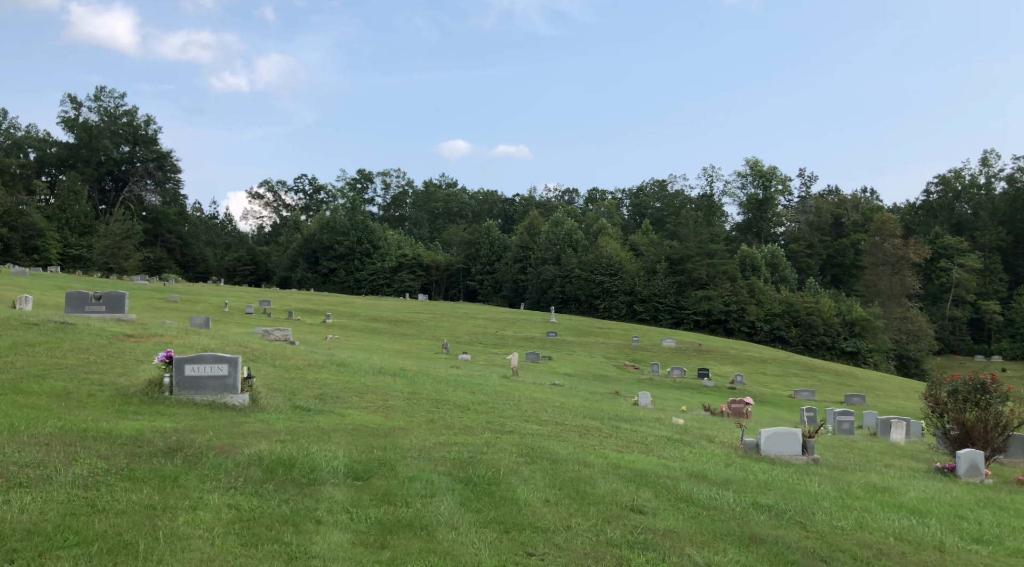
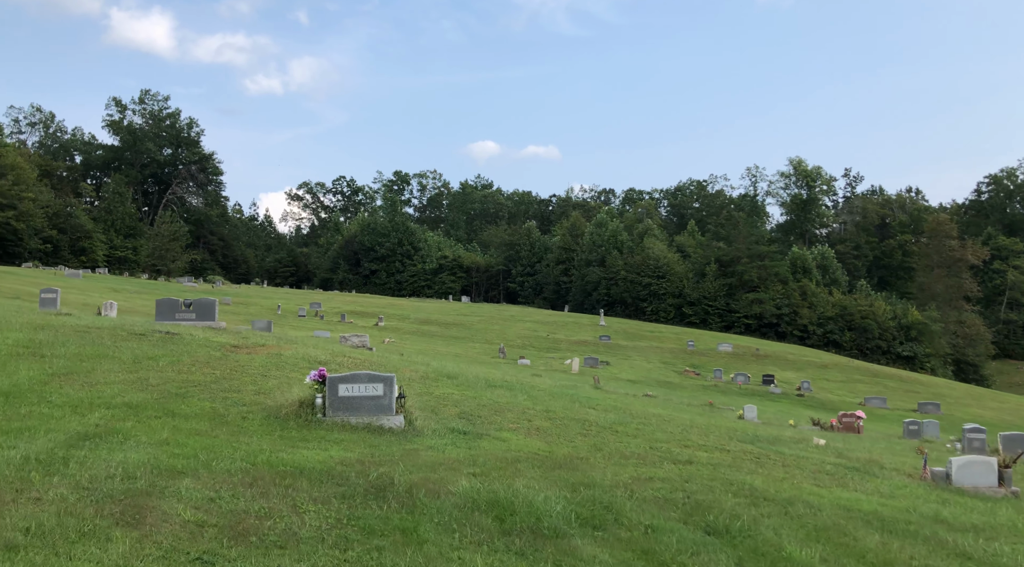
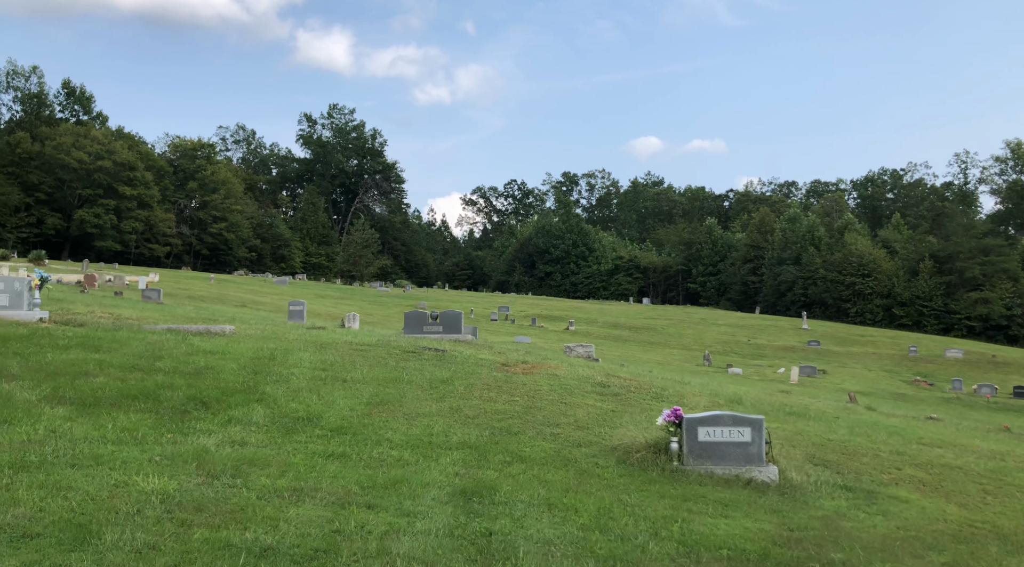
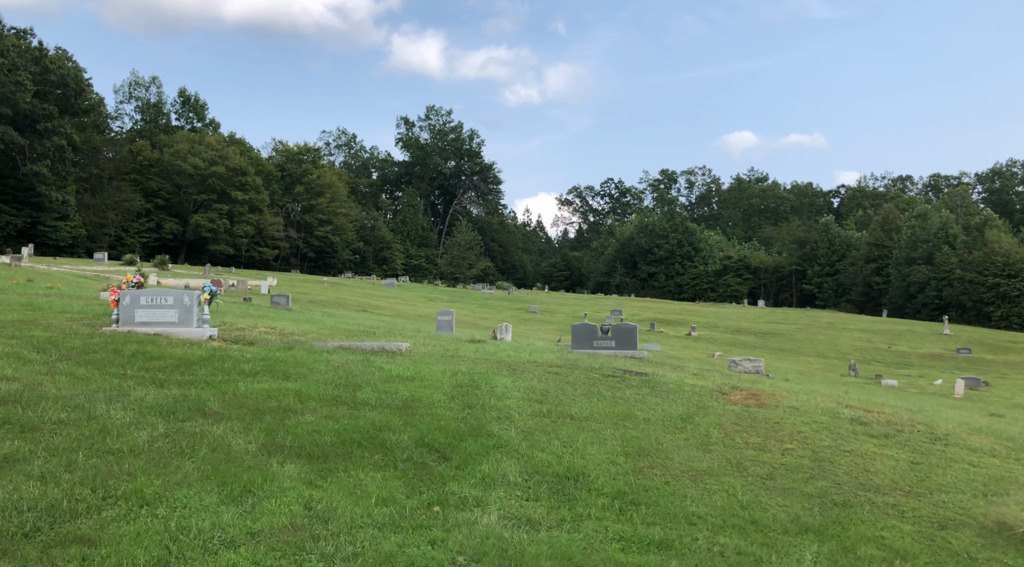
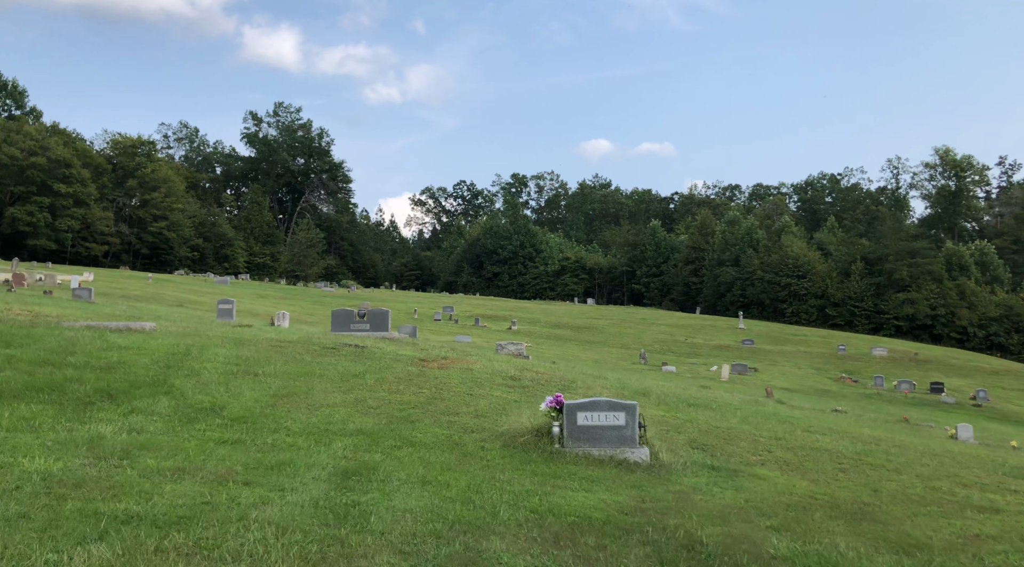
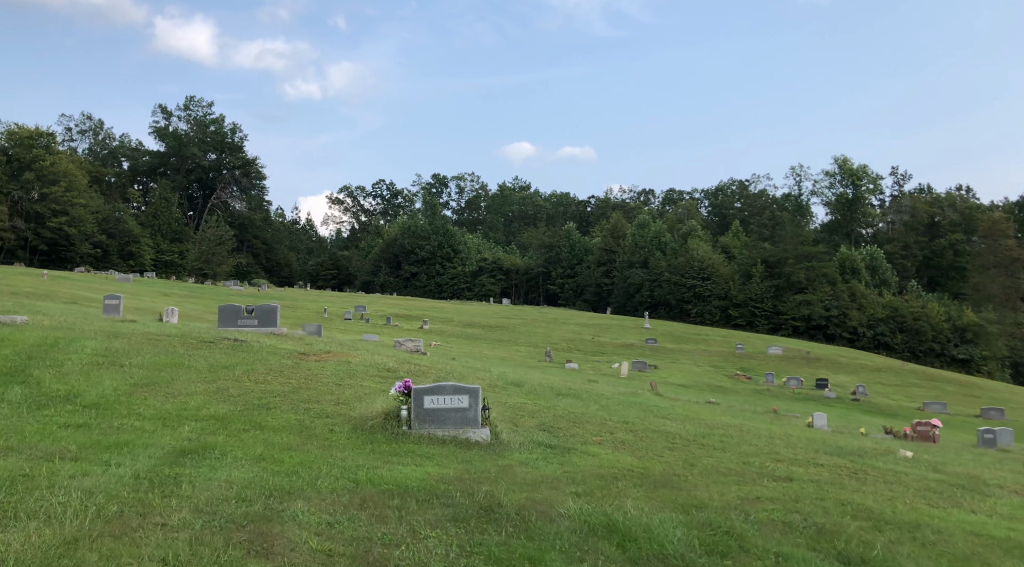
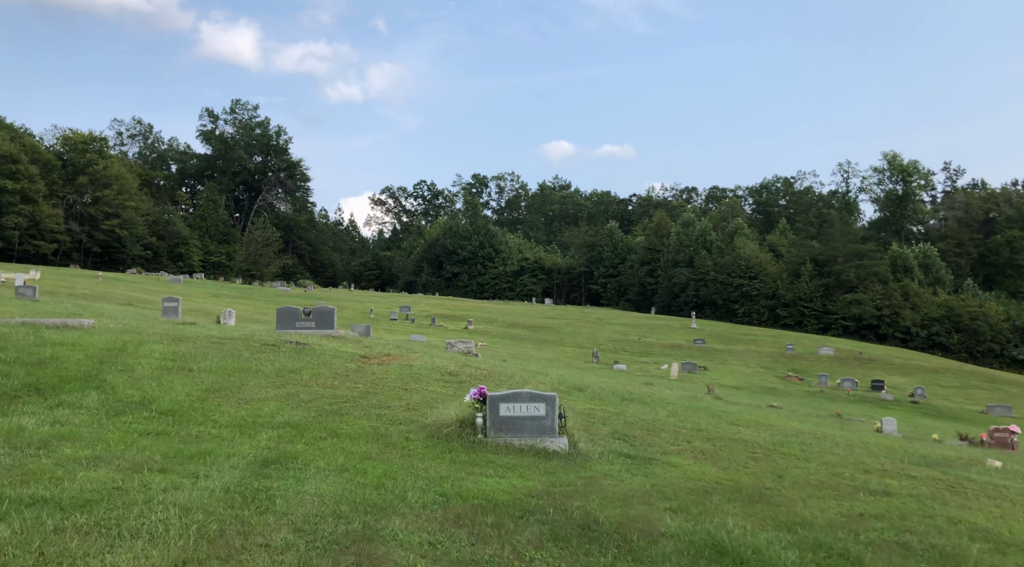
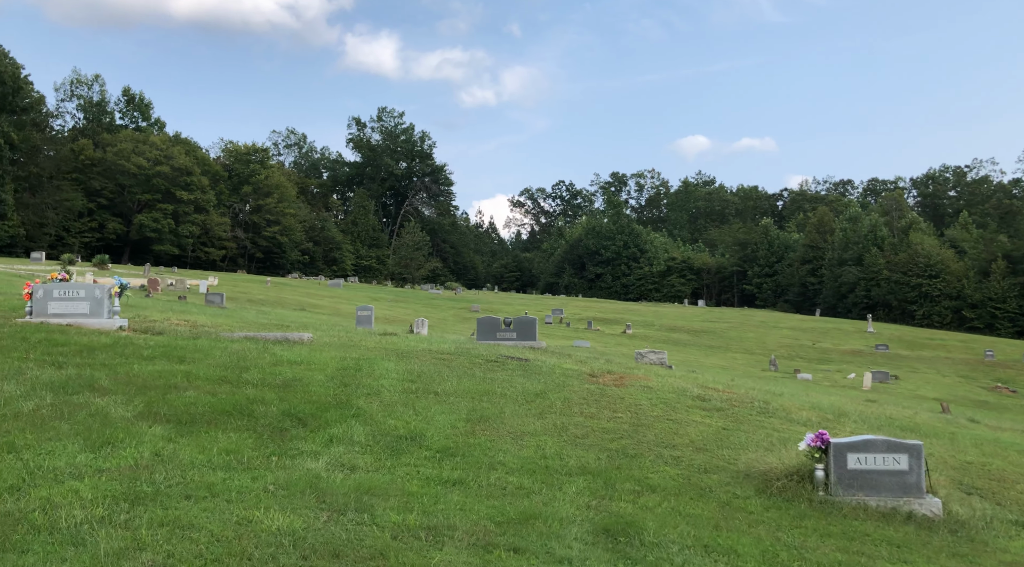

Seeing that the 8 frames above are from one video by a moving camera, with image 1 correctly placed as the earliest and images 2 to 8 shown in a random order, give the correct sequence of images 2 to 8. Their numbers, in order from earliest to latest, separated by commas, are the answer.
2, 6, 7, 5, 3, 8, 4
